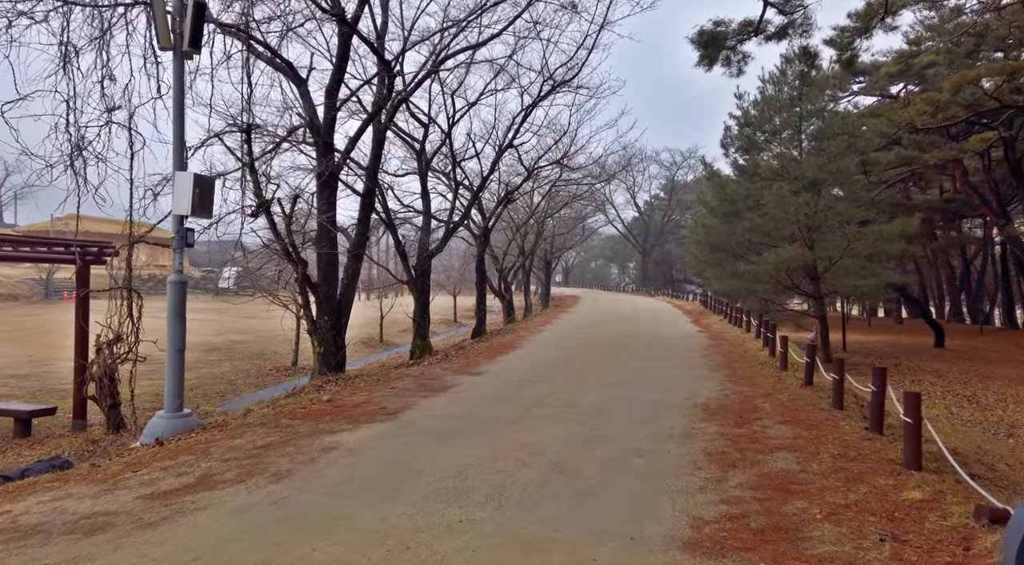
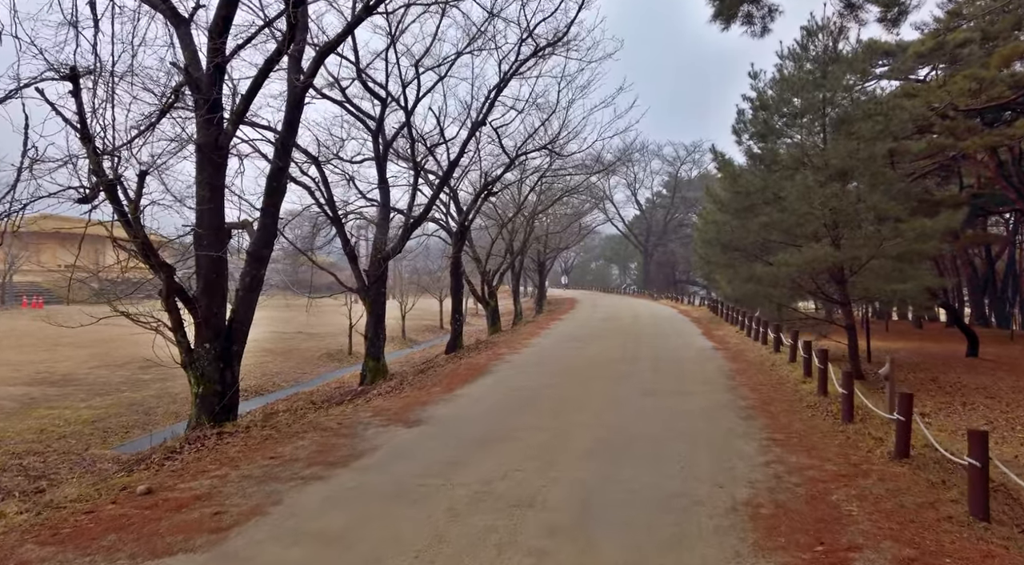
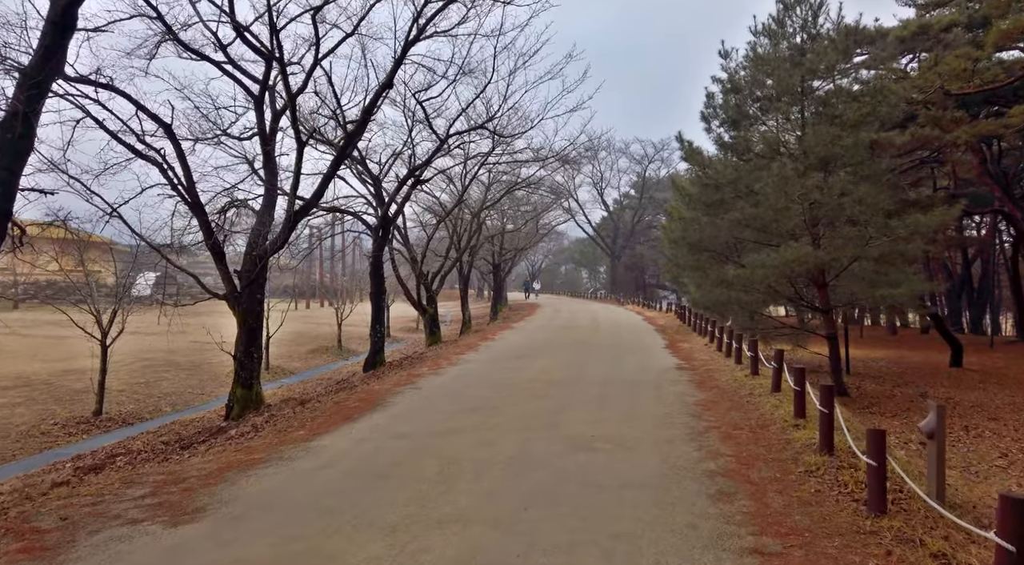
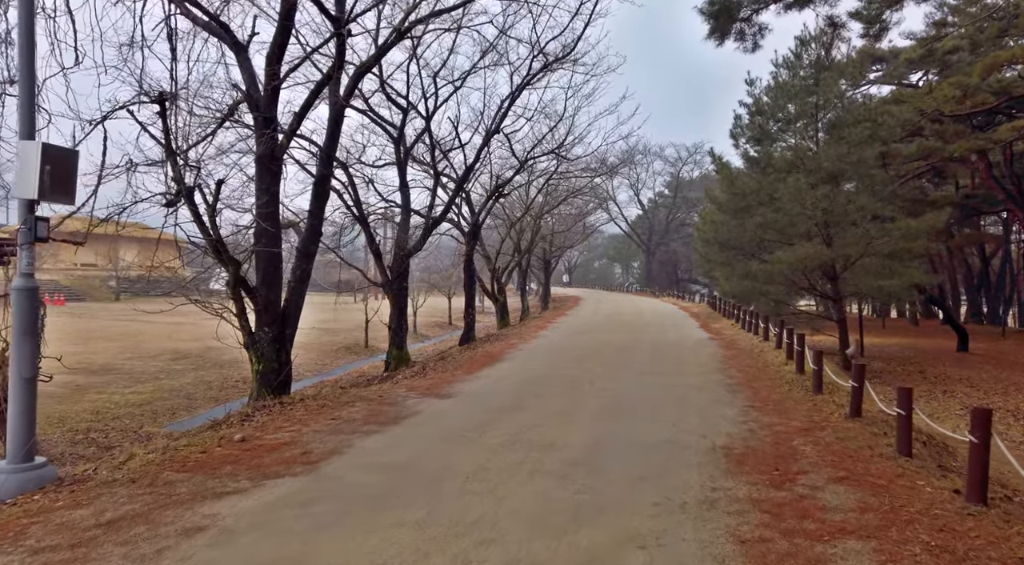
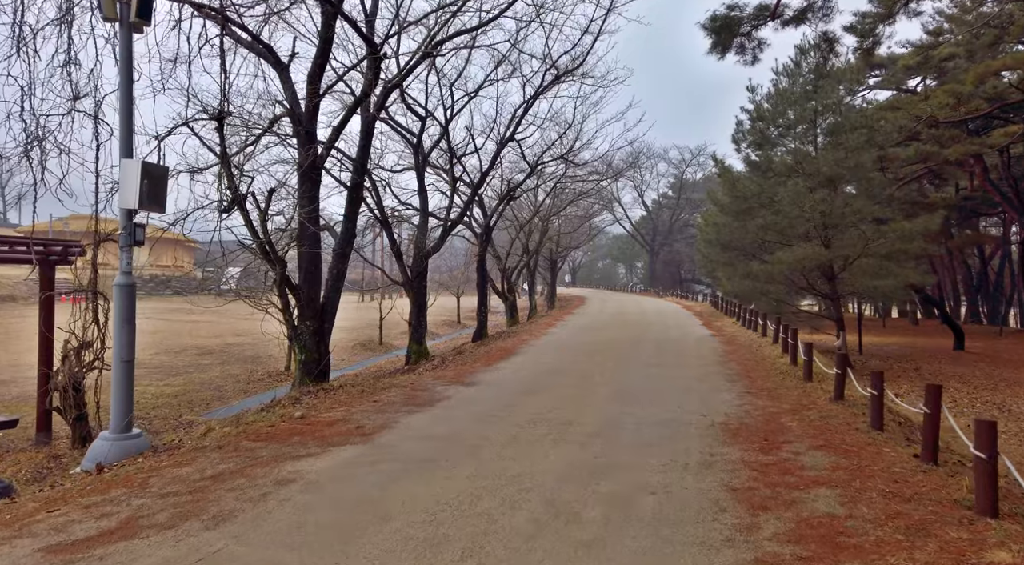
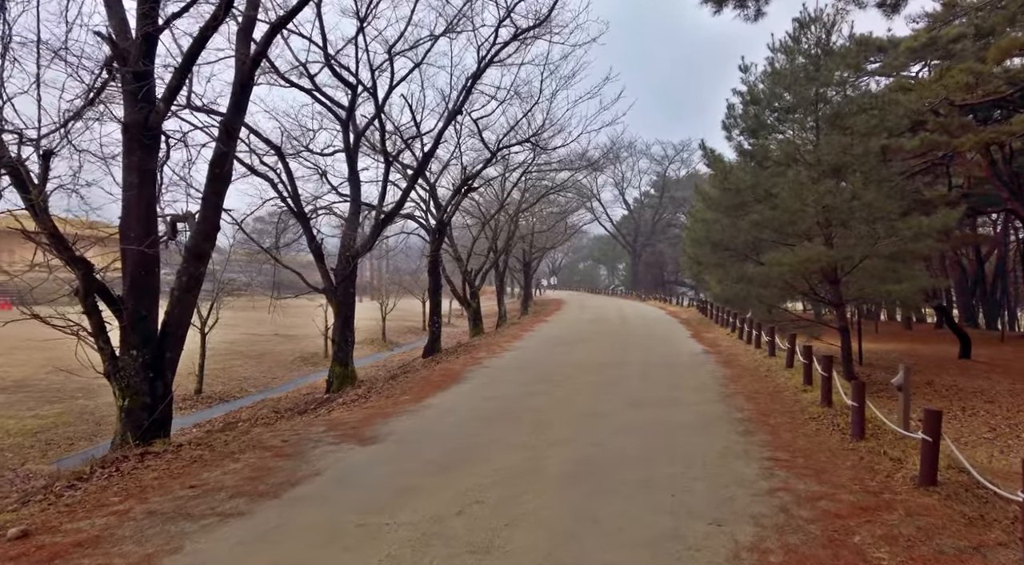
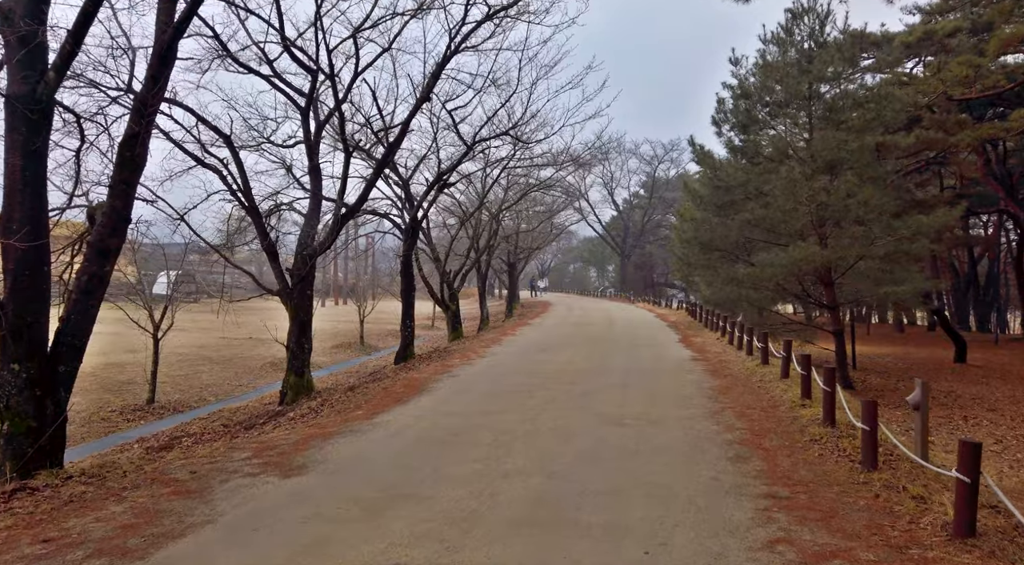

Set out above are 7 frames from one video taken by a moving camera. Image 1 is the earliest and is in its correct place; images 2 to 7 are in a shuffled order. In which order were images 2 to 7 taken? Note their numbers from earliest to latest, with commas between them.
5, 4, 2, 6, 7, 3
